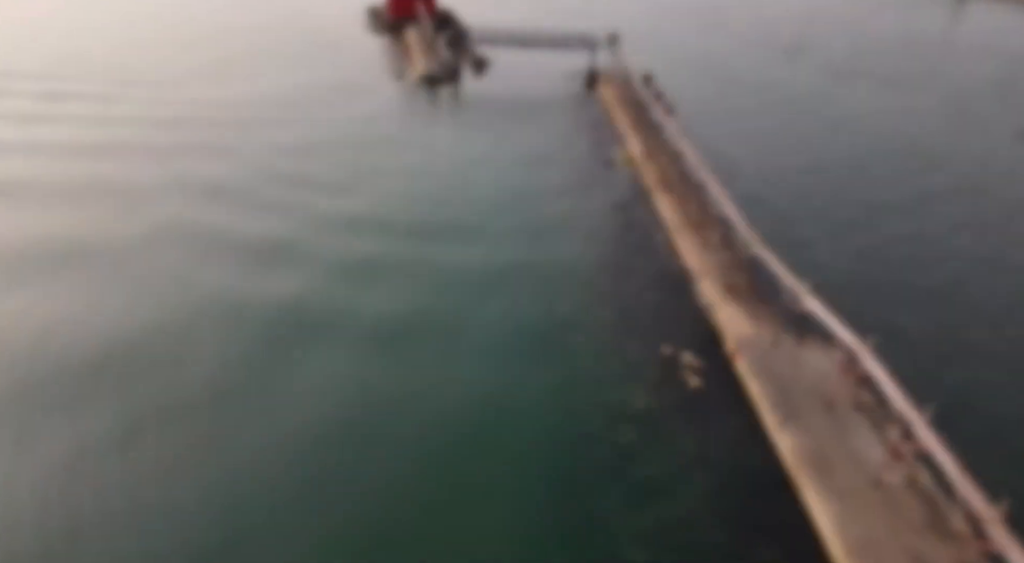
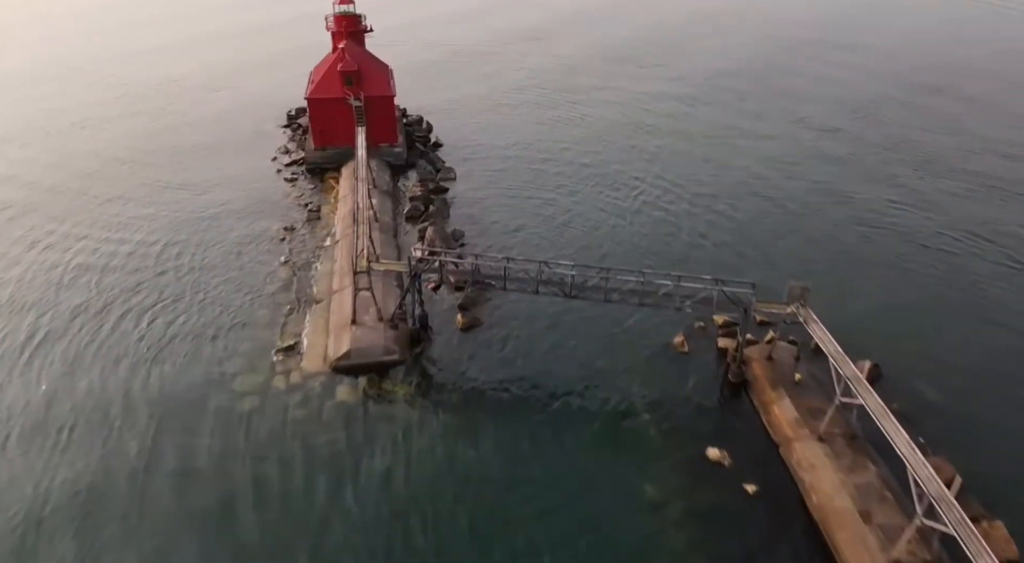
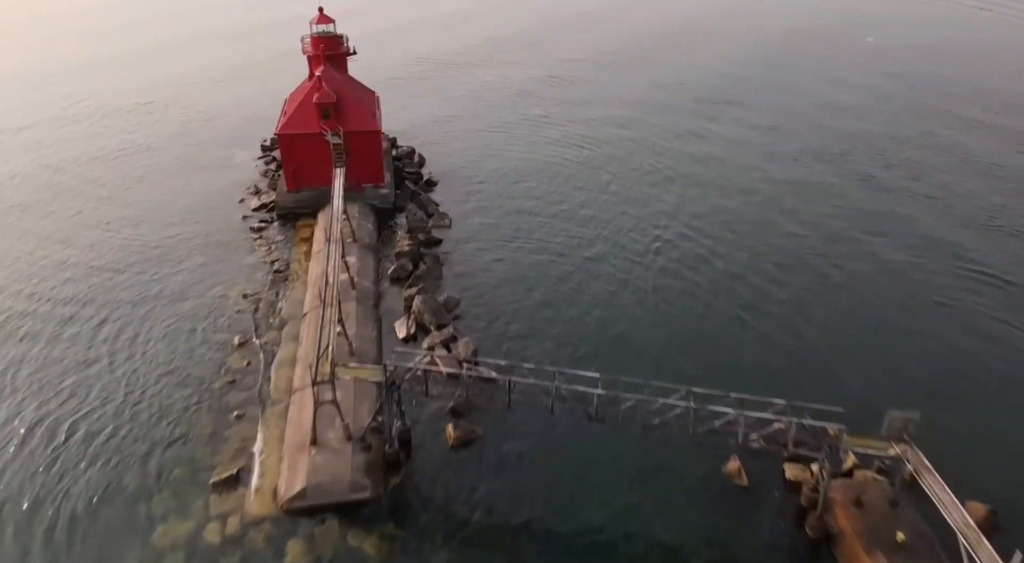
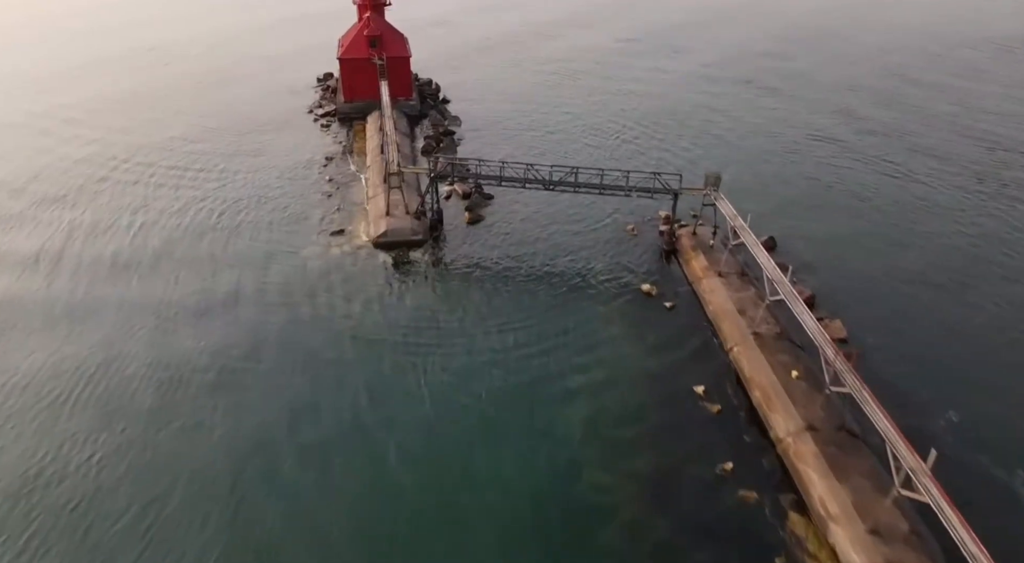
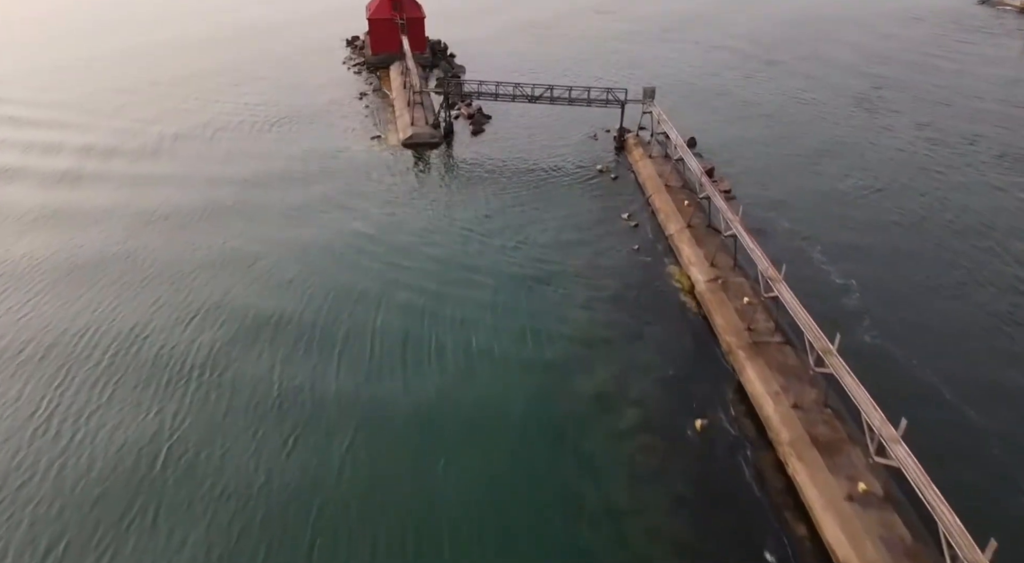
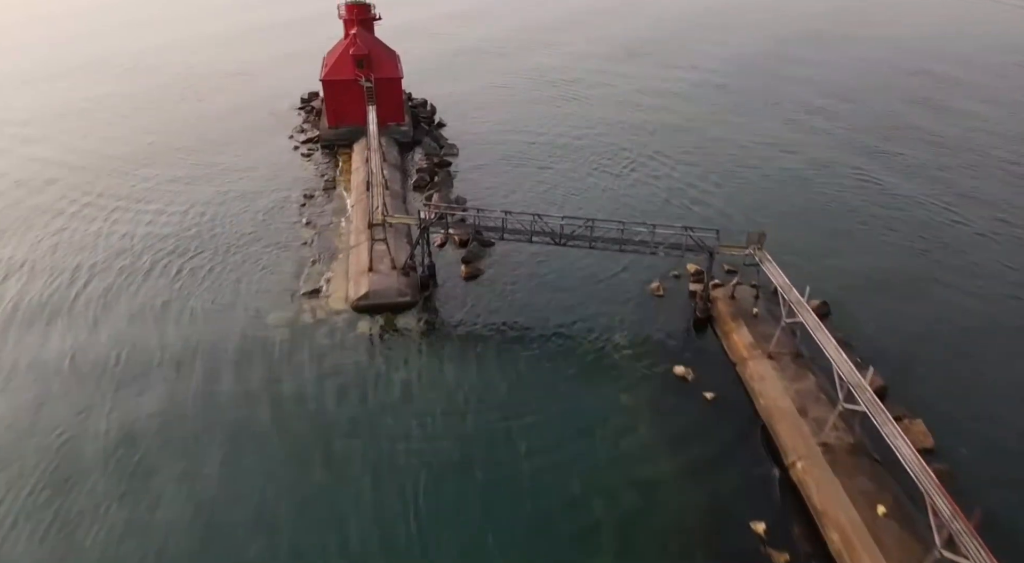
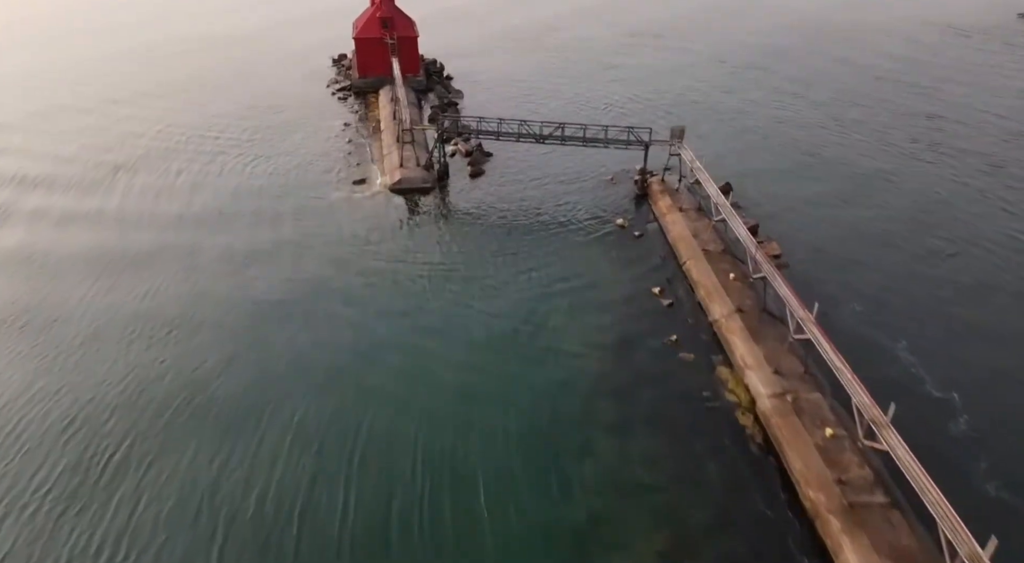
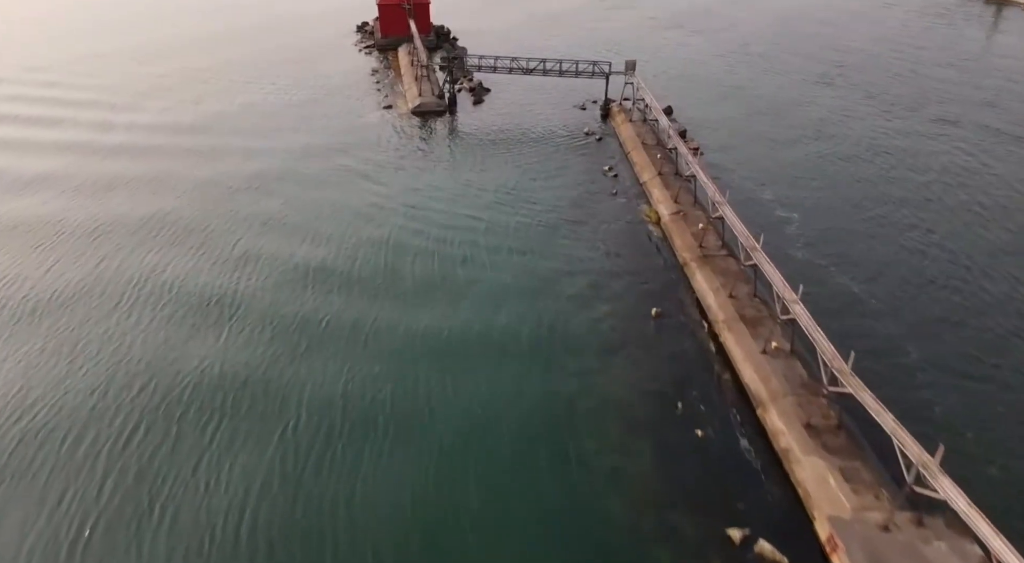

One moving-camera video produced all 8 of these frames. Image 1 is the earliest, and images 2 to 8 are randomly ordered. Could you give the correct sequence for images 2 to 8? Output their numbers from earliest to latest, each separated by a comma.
8, 5, 7, 4, 6, 2, 3
